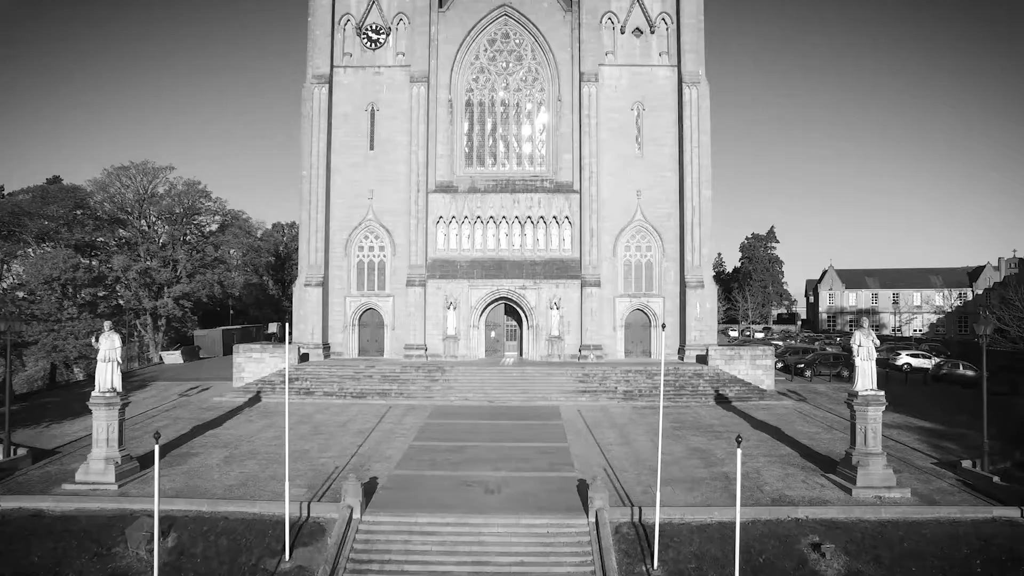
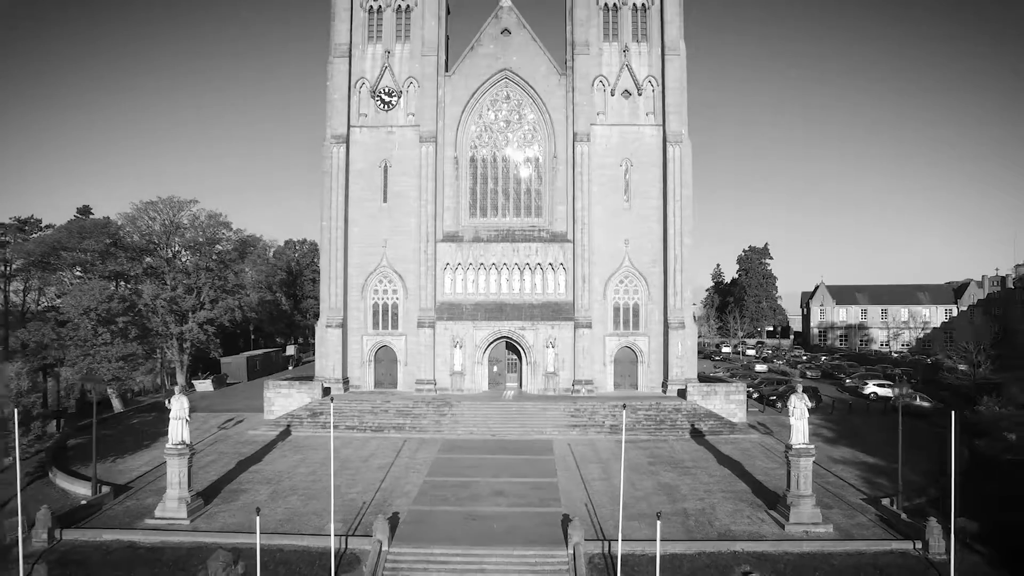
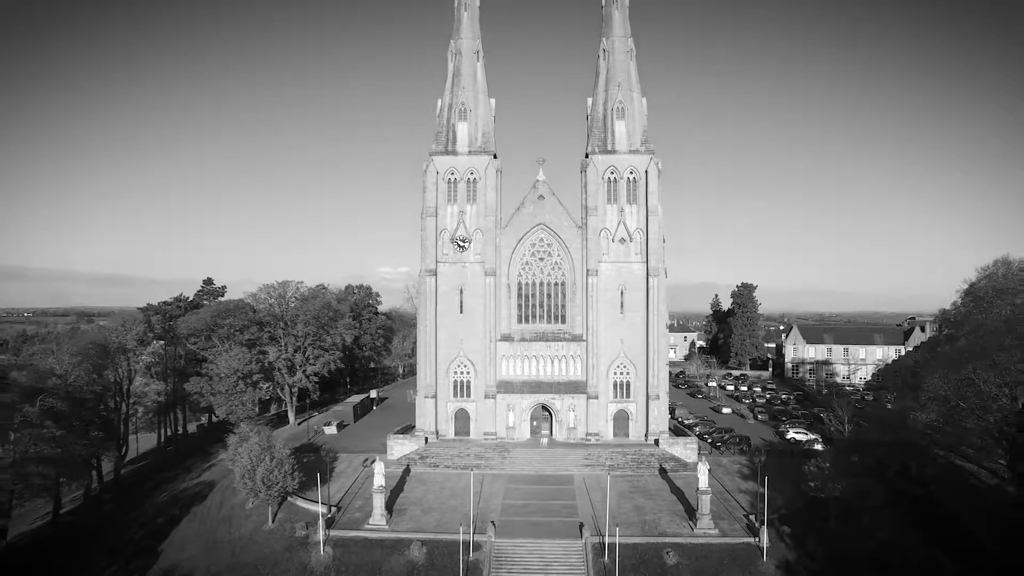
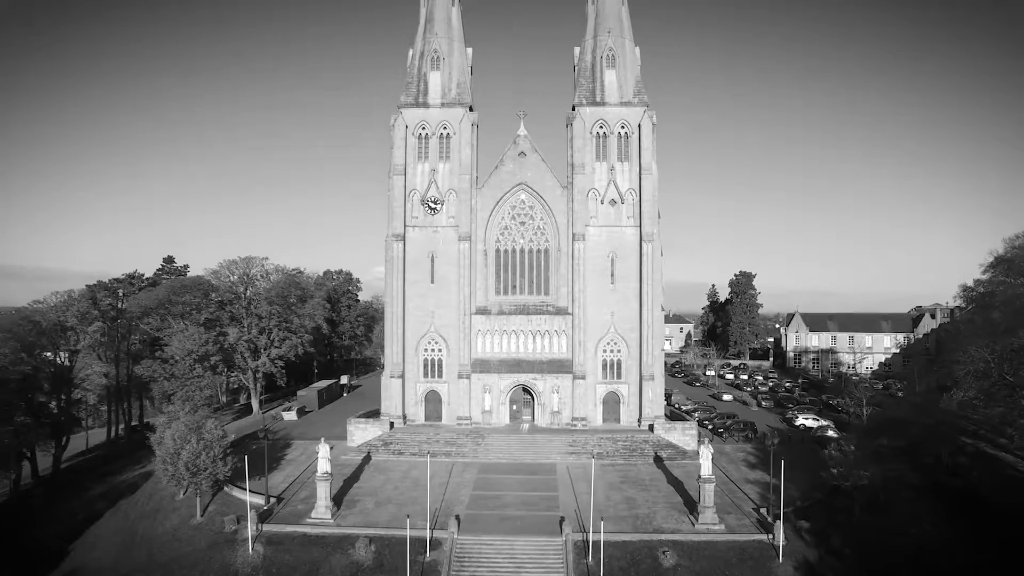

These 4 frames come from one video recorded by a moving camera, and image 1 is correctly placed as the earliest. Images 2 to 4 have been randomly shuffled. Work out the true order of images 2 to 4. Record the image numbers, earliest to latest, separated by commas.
2, 4, 3
